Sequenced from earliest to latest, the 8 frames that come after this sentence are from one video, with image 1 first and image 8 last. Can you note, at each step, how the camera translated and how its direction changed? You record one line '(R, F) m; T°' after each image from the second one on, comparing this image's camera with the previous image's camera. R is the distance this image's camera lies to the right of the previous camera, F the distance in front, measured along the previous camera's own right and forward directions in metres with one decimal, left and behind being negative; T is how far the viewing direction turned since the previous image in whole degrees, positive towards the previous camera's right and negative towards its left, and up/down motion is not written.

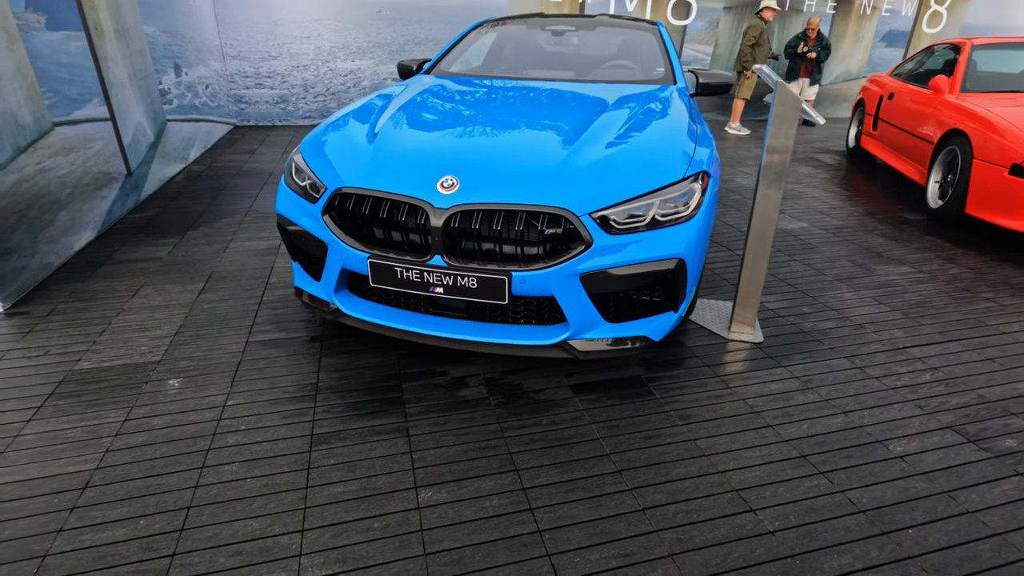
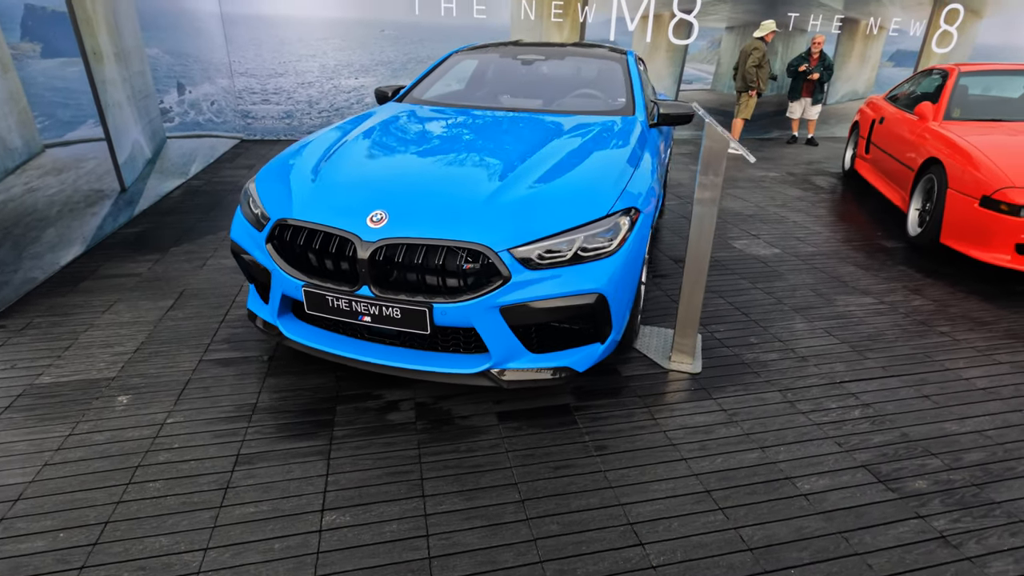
(+0.4, -0.1) m; -2°
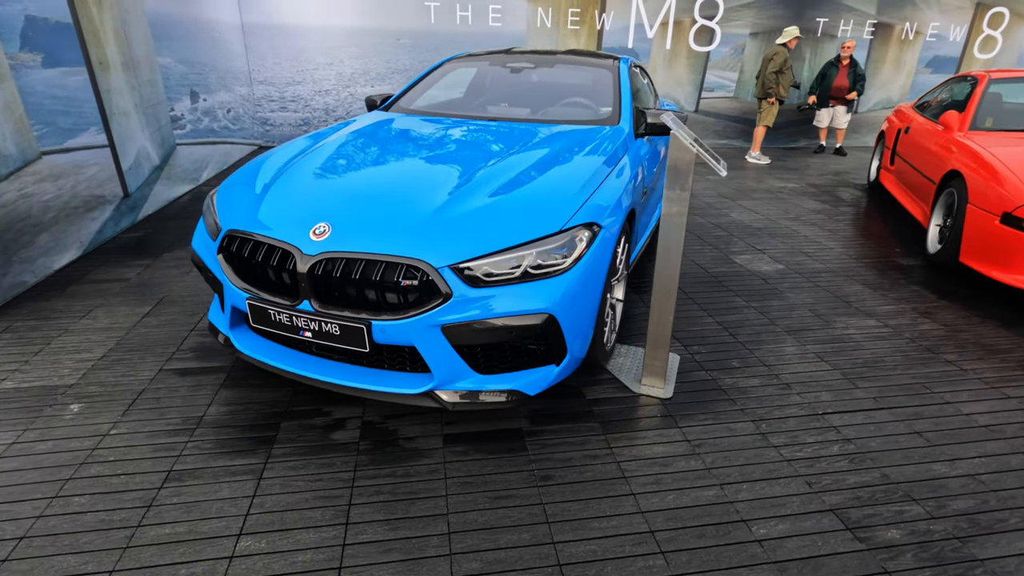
(+0.3, +0.1) m; -3°
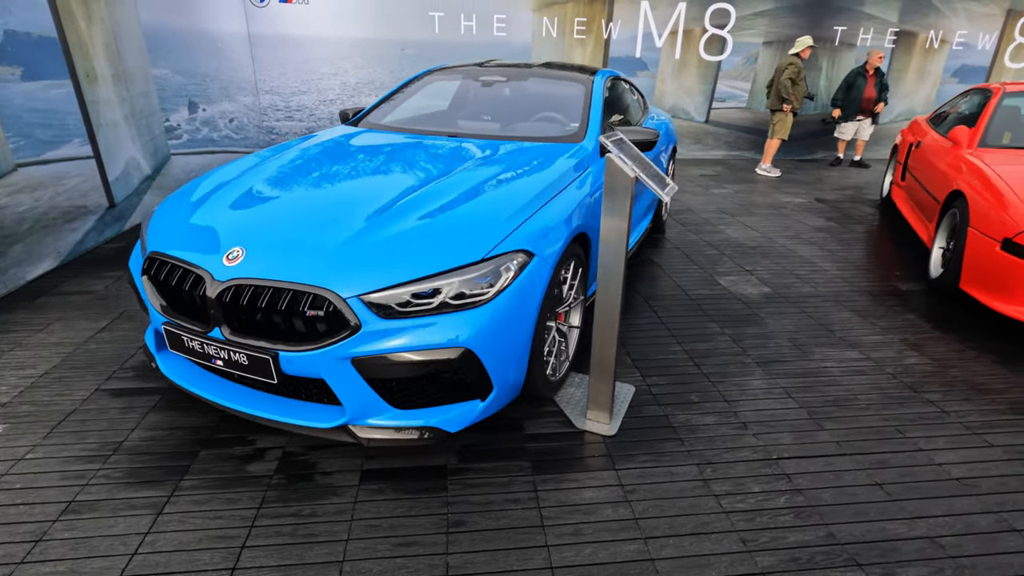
(+0.4, +0.1) m; -3°
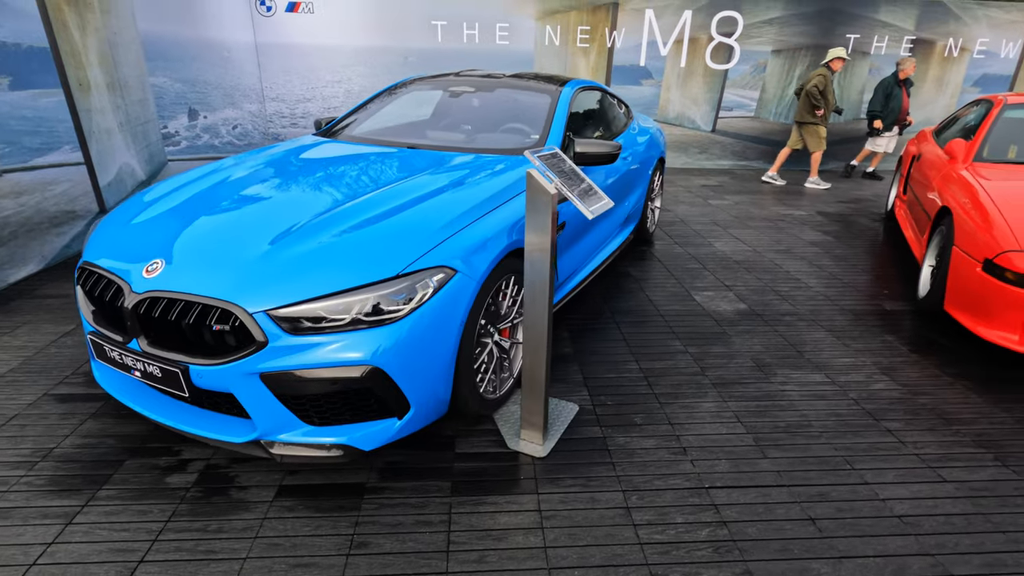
(+0.4, 0.0) m; -2°
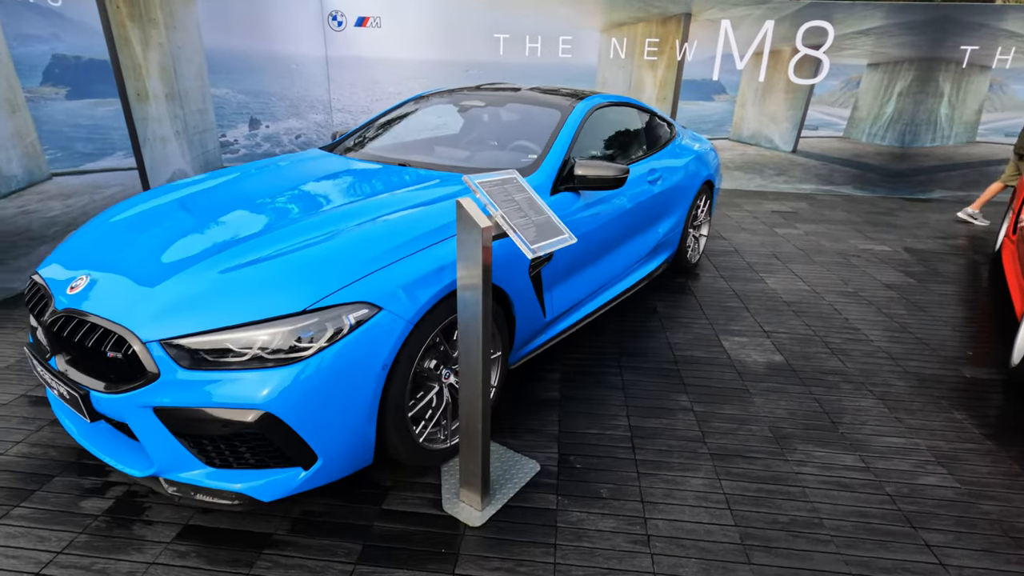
(+0.5, +0.3) m; -9°
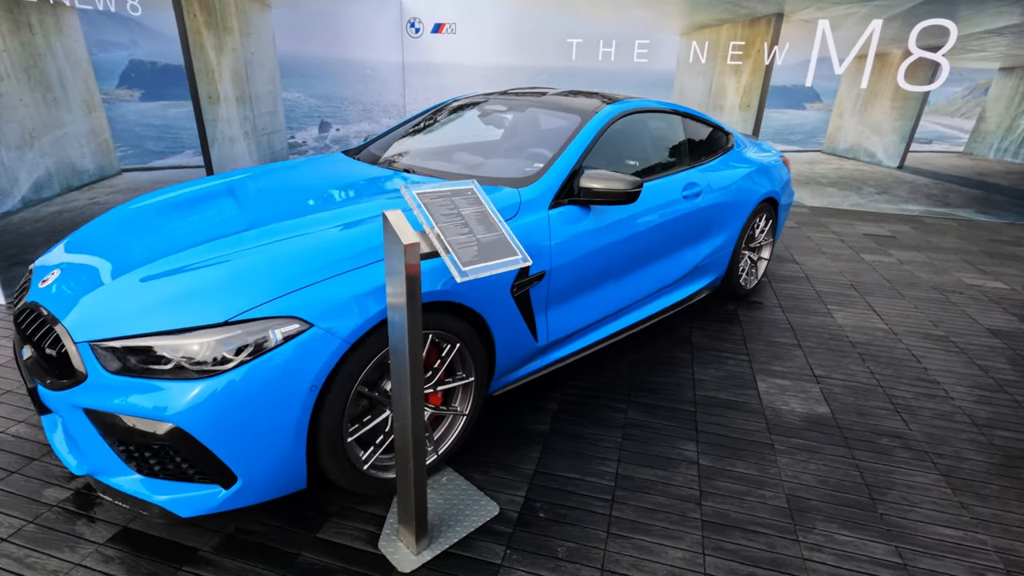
(+0.4, +0.2) m; -9°
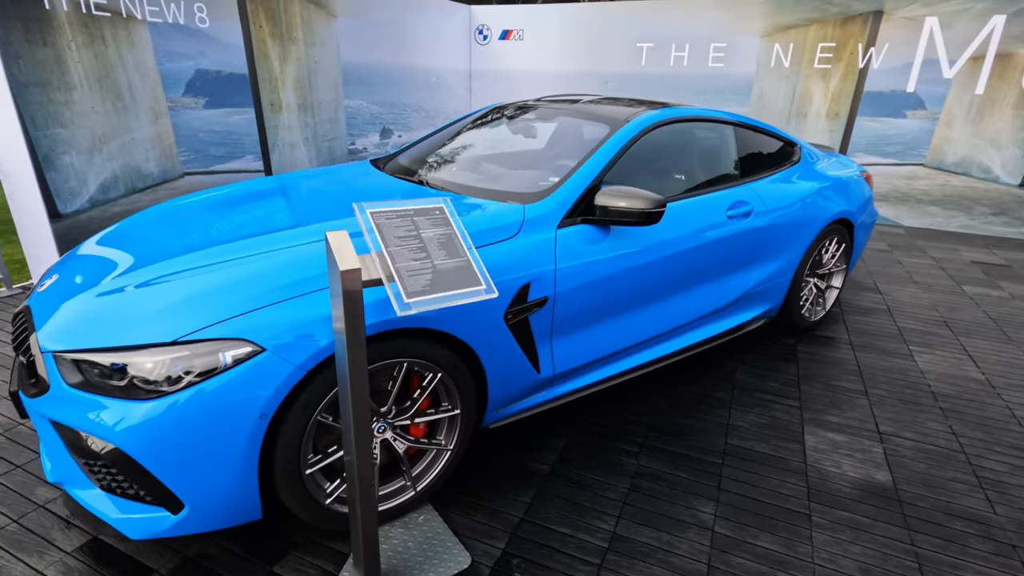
(+0.3, +0.2) m; -8°
